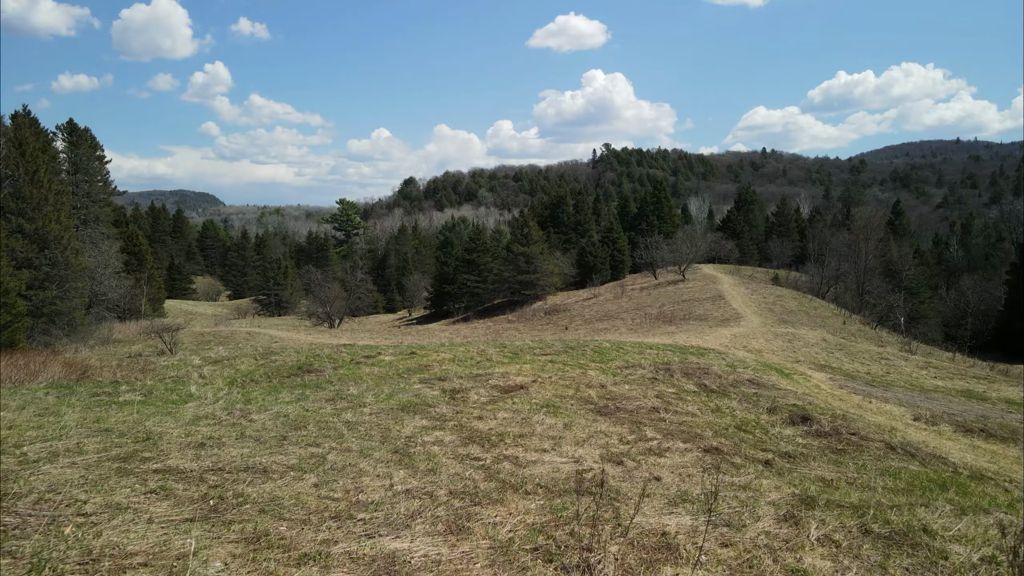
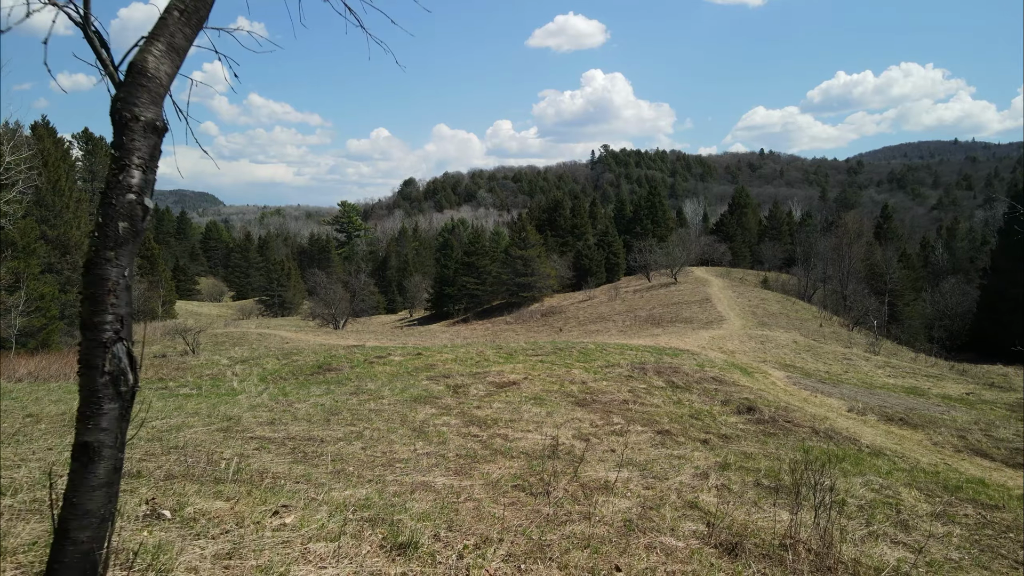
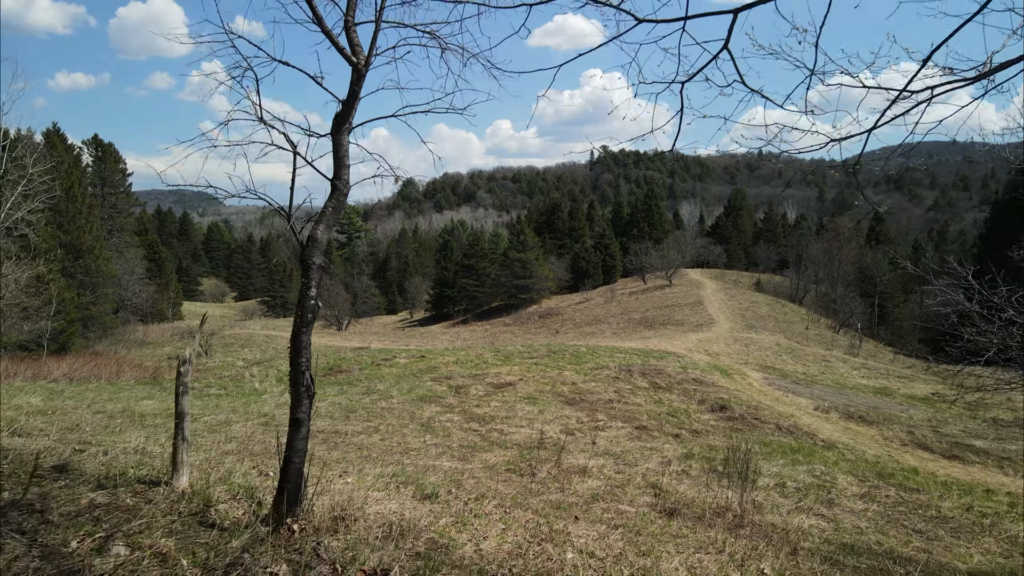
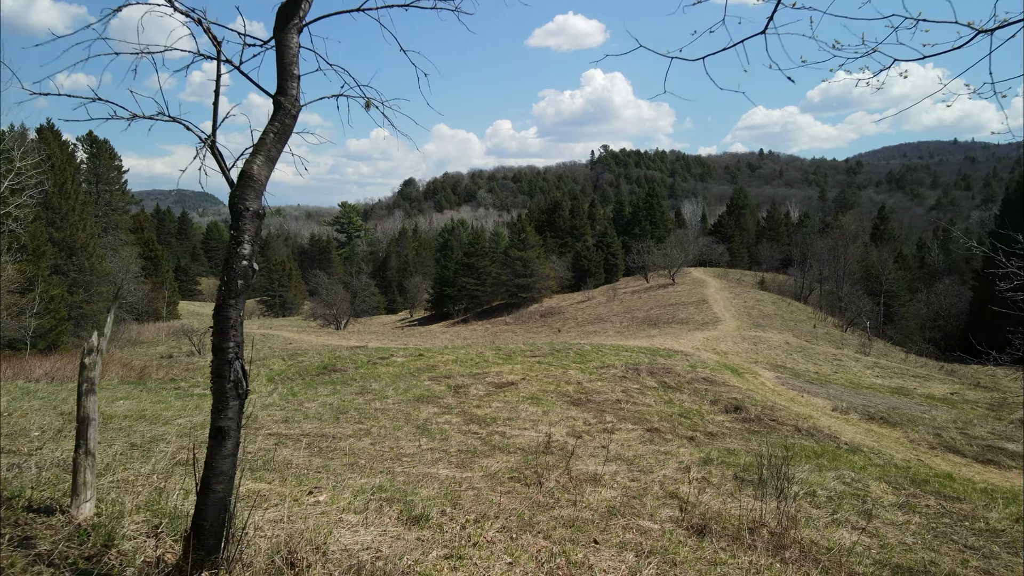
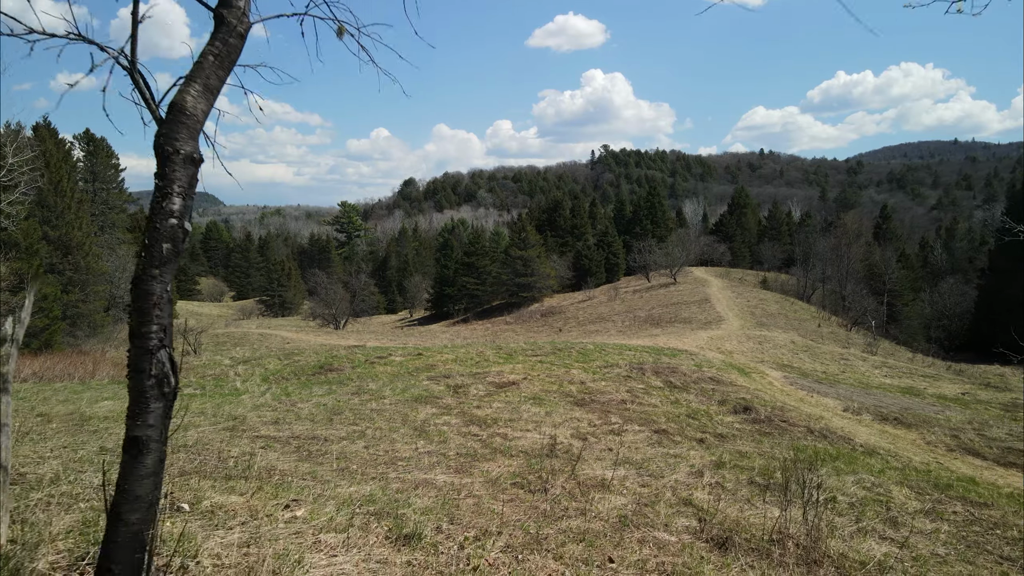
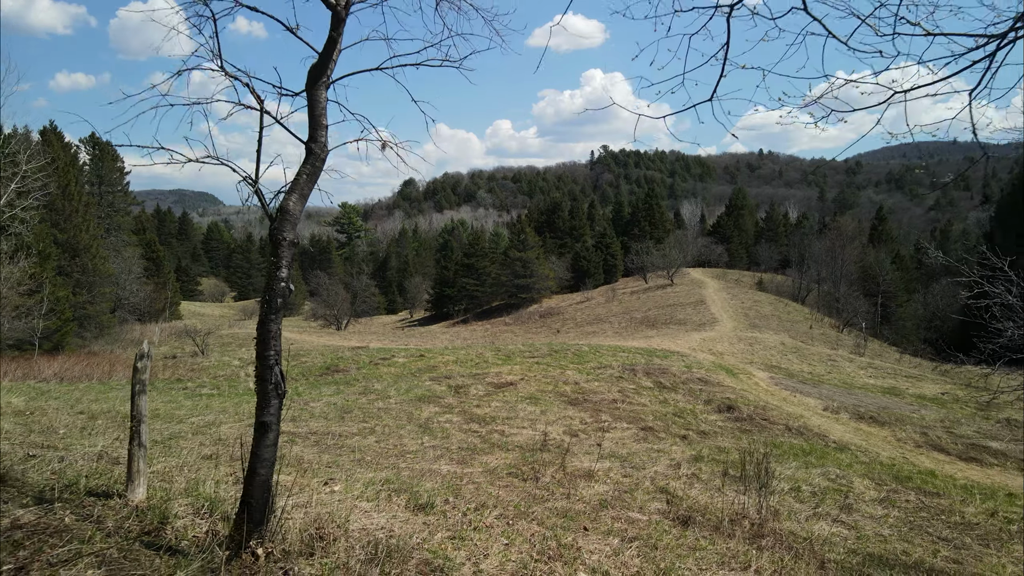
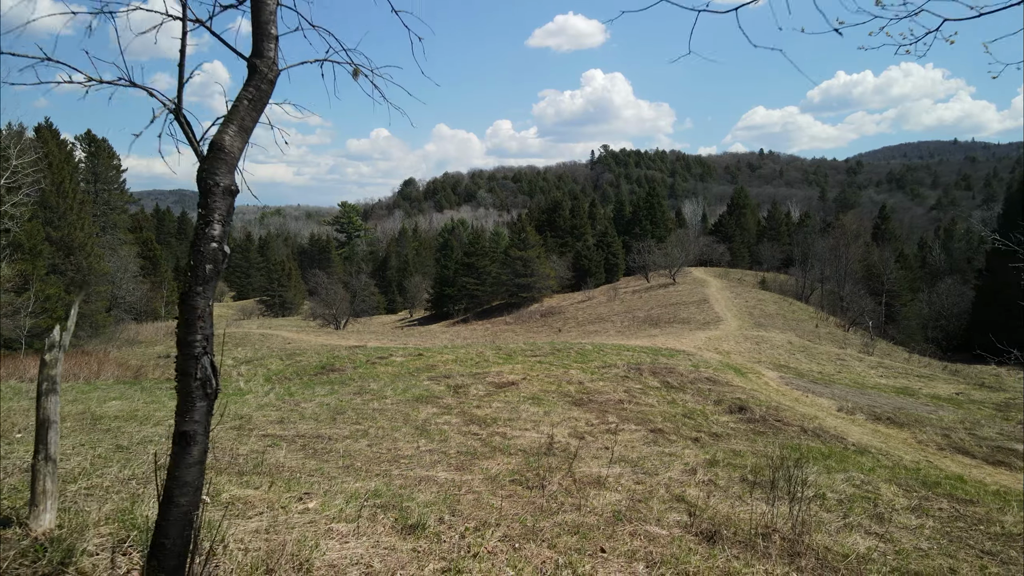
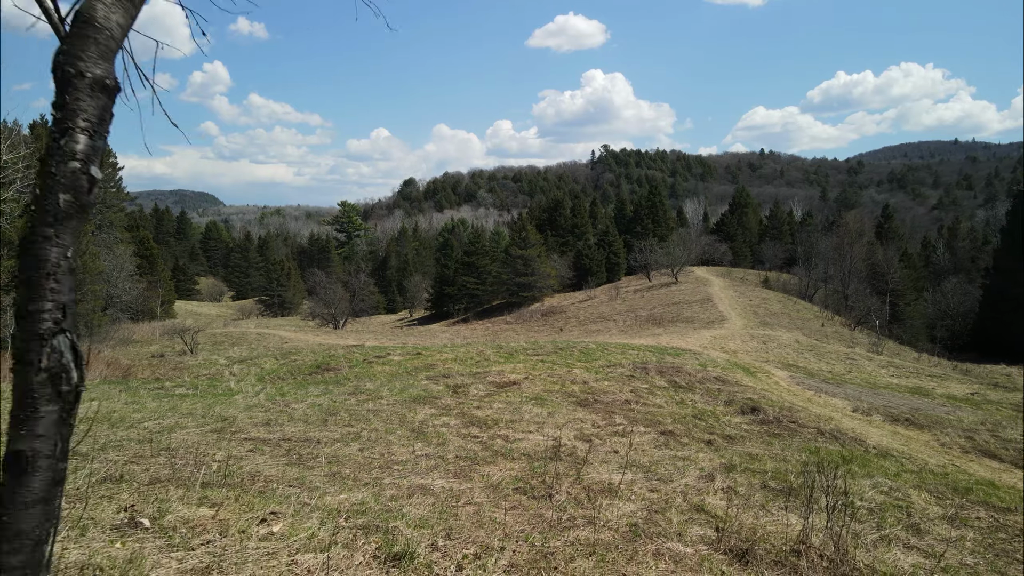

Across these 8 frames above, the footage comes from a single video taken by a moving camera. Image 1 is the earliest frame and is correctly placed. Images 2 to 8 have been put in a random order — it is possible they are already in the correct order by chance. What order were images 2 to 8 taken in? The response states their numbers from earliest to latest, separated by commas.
8, 2, 5, 7, 4, 6, 3
